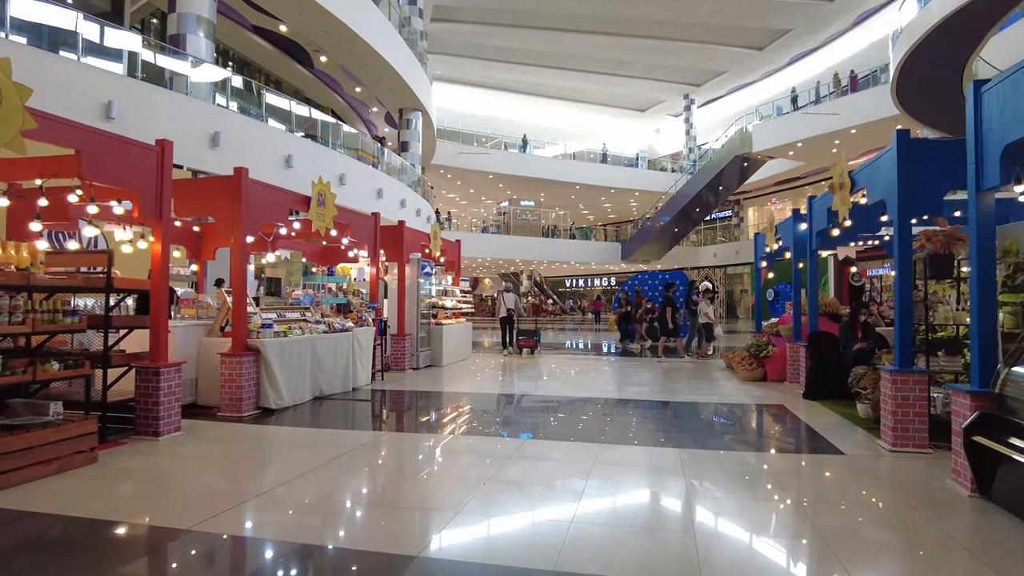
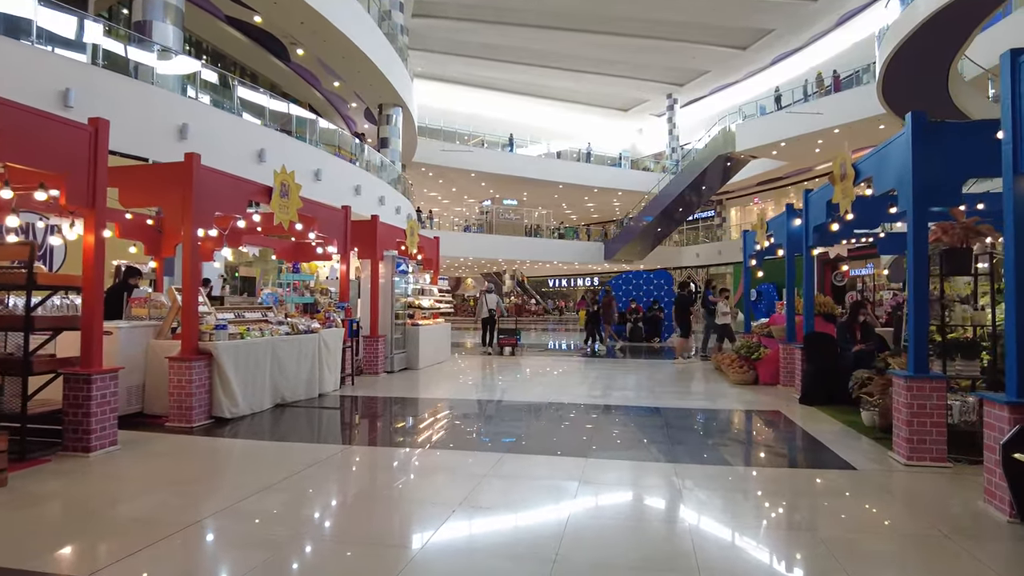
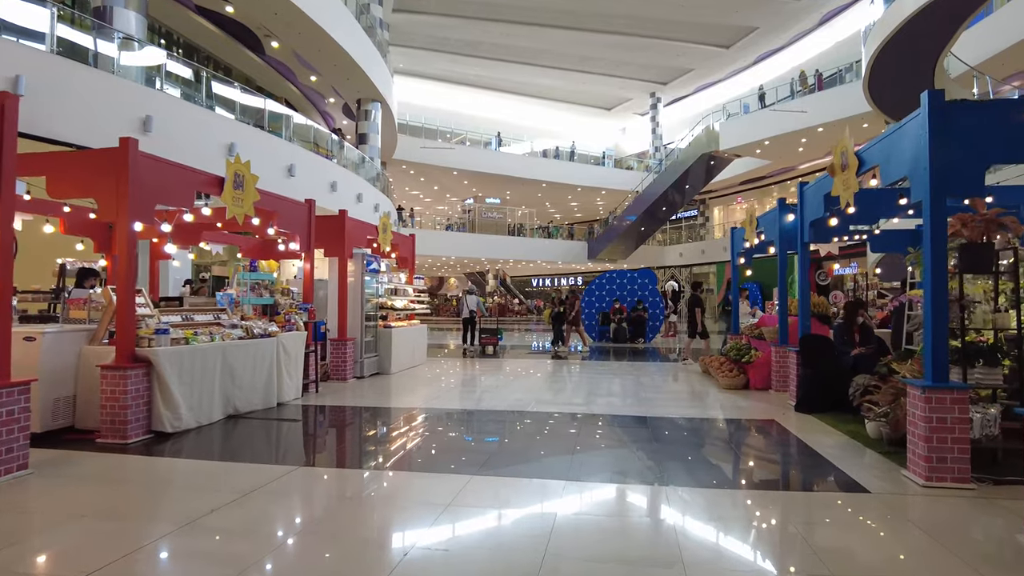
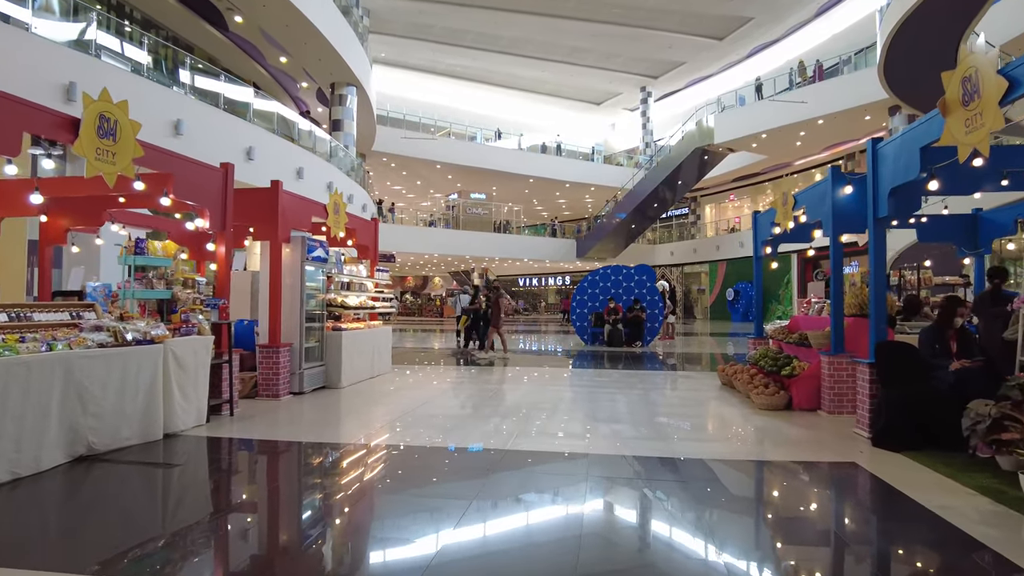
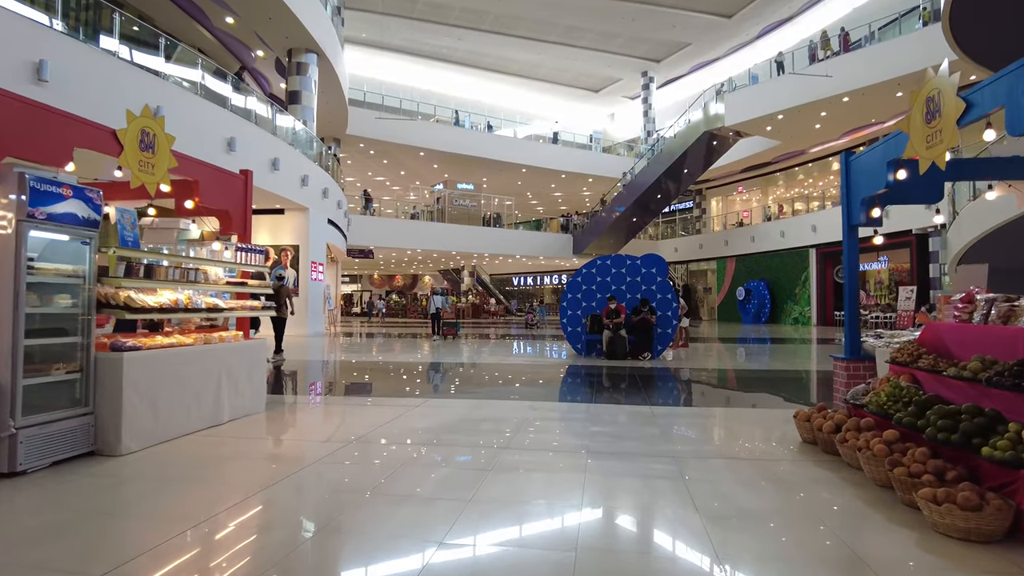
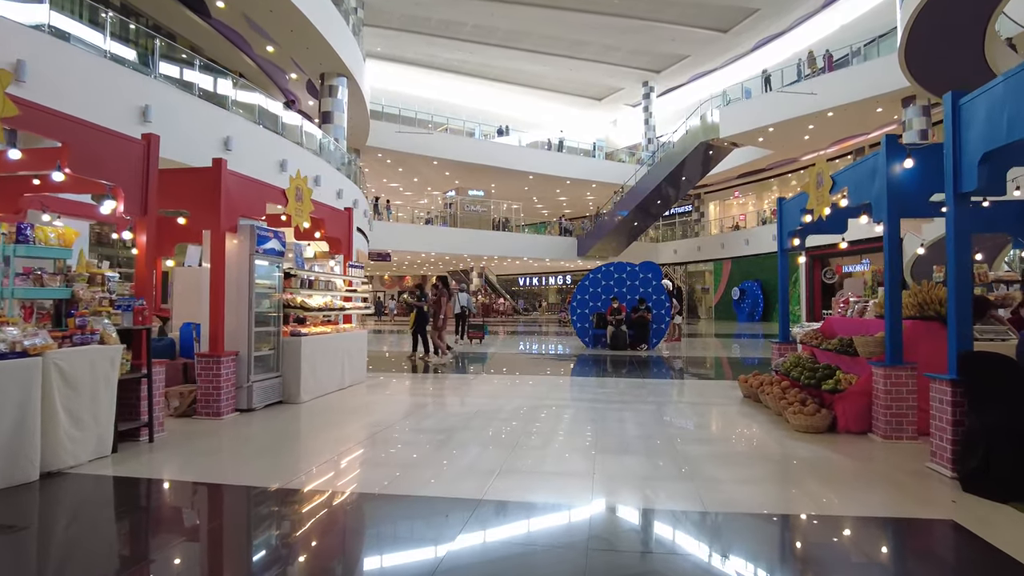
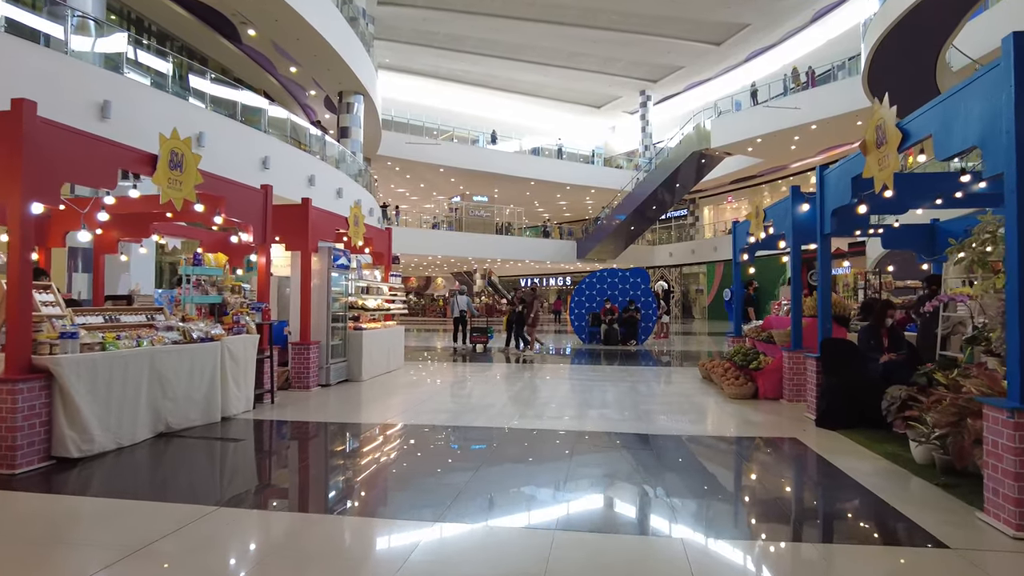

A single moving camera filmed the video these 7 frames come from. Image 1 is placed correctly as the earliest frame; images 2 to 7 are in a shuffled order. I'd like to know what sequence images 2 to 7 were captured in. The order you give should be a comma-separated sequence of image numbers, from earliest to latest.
2, 3, 7, 4, 6, 5
